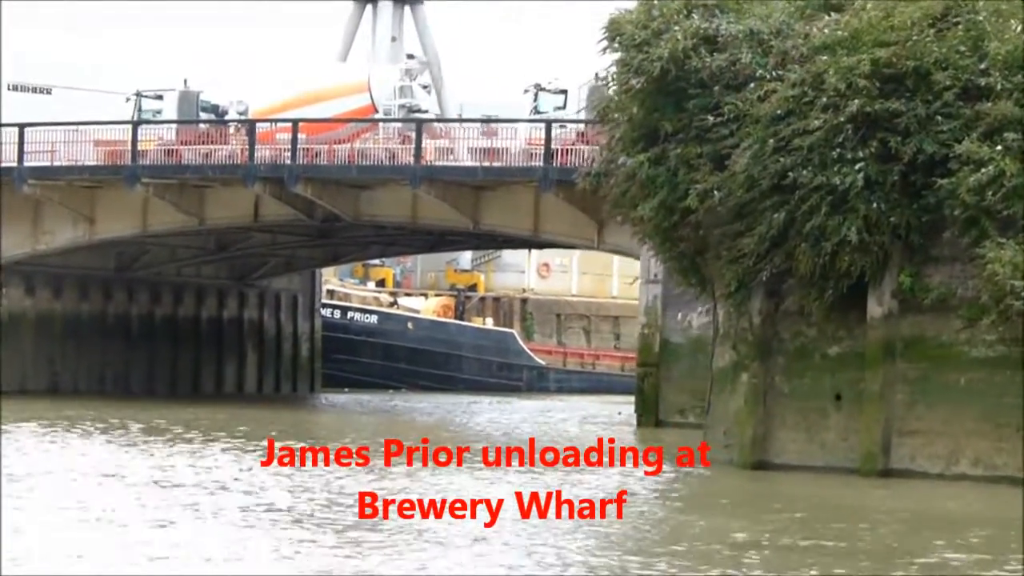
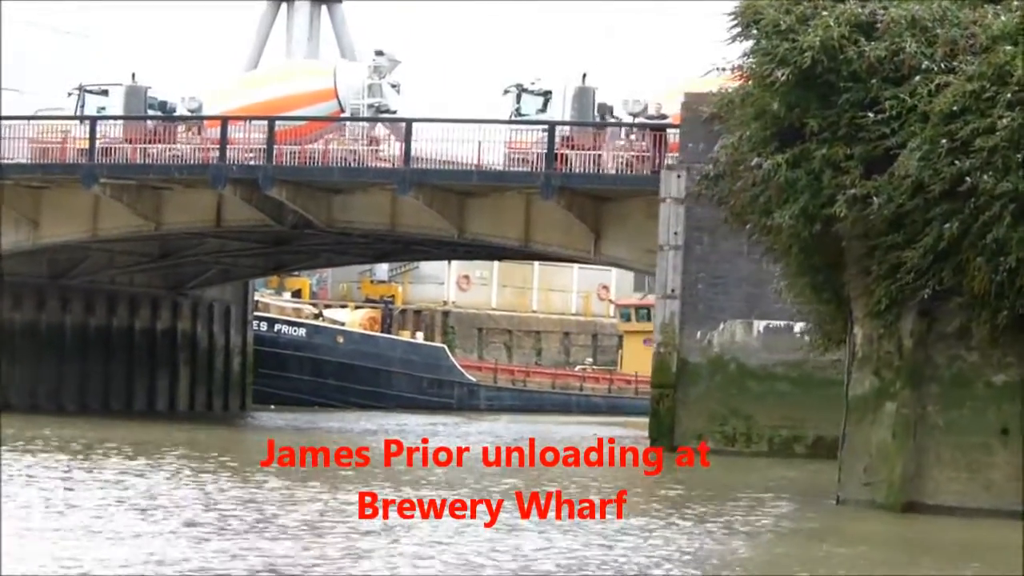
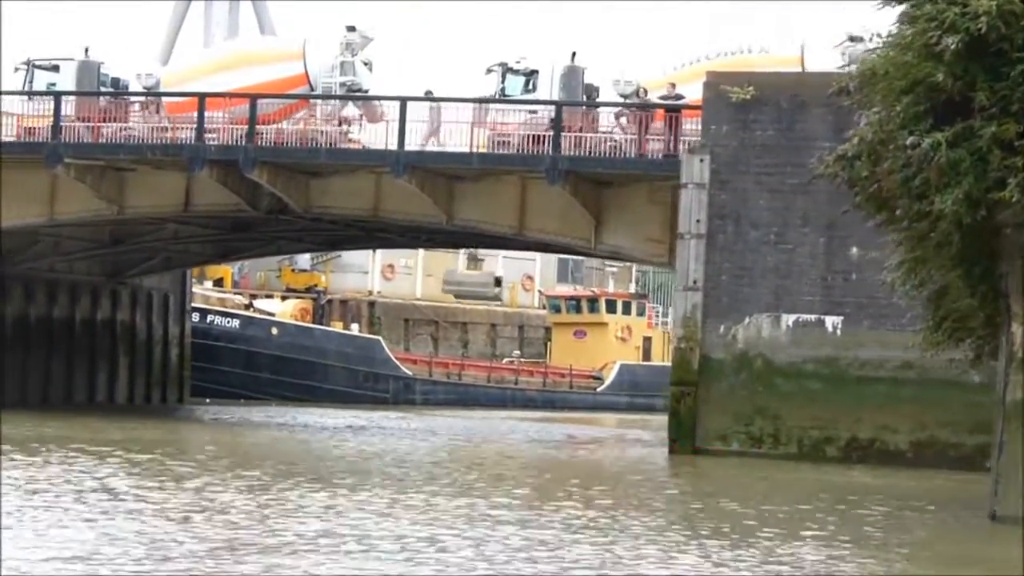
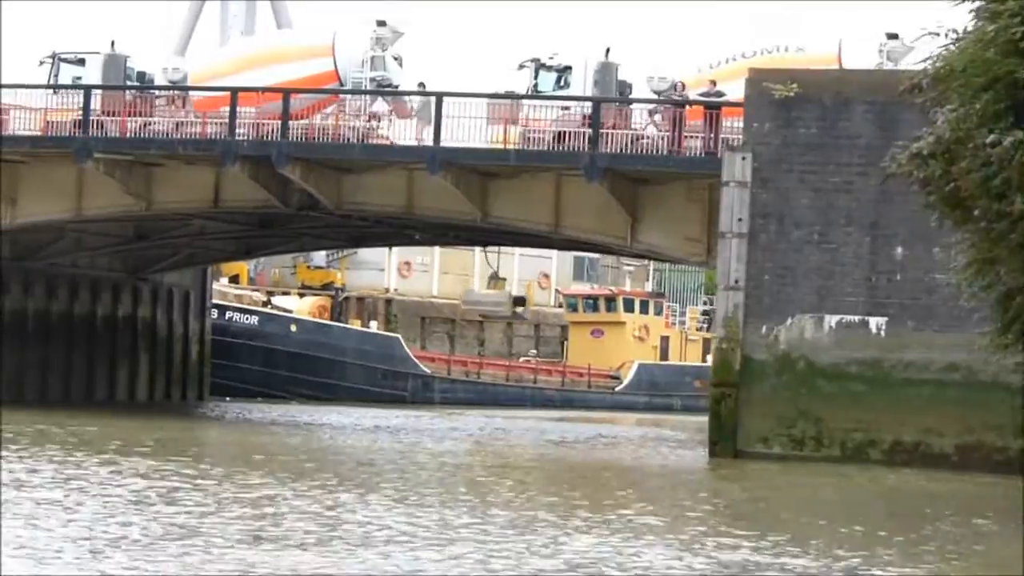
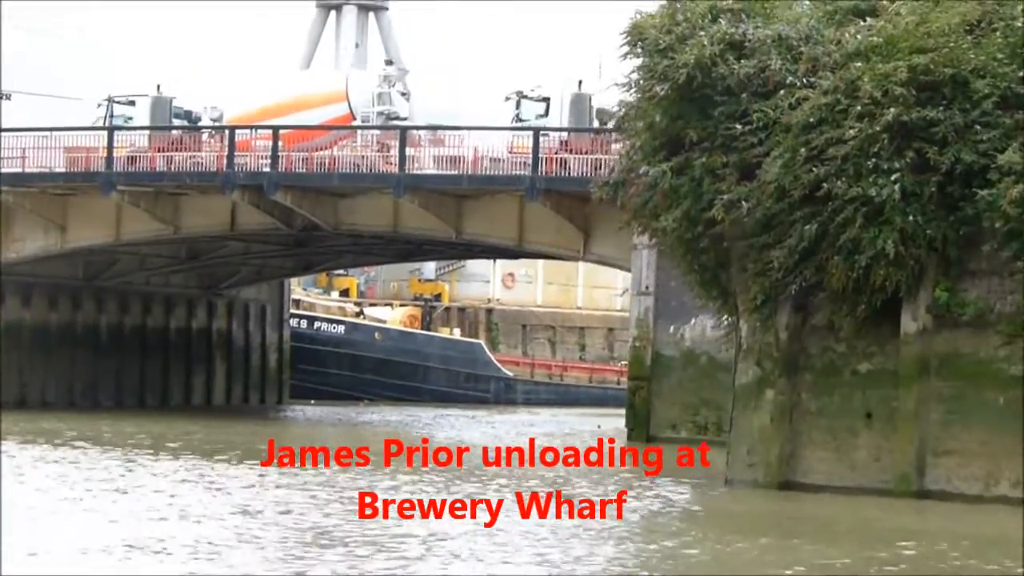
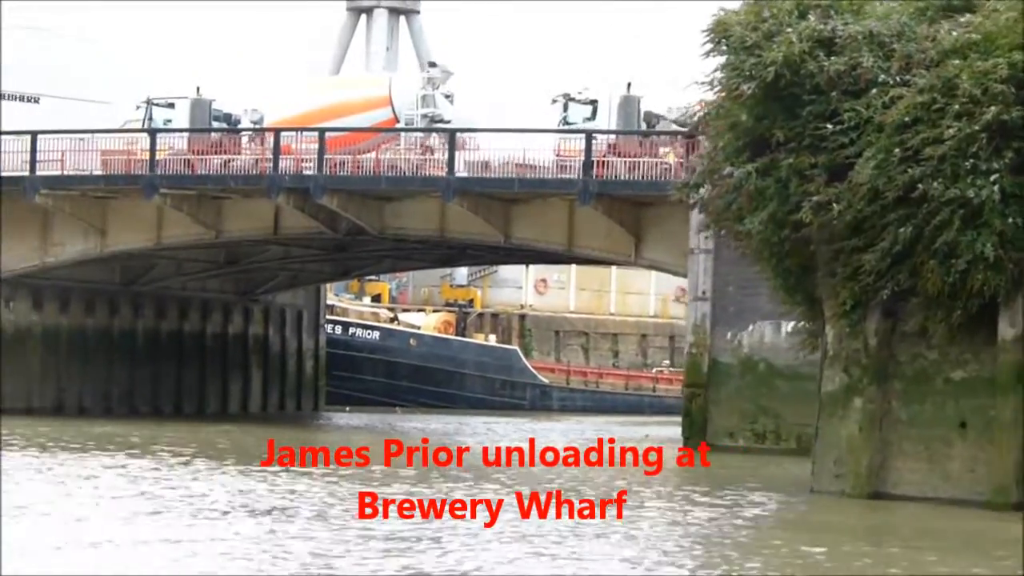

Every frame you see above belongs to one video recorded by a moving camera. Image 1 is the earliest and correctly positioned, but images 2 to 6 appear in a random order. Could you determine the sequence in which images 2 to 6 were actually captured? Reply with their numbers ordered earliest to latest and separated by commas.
5, 6, 2, 3, 4
